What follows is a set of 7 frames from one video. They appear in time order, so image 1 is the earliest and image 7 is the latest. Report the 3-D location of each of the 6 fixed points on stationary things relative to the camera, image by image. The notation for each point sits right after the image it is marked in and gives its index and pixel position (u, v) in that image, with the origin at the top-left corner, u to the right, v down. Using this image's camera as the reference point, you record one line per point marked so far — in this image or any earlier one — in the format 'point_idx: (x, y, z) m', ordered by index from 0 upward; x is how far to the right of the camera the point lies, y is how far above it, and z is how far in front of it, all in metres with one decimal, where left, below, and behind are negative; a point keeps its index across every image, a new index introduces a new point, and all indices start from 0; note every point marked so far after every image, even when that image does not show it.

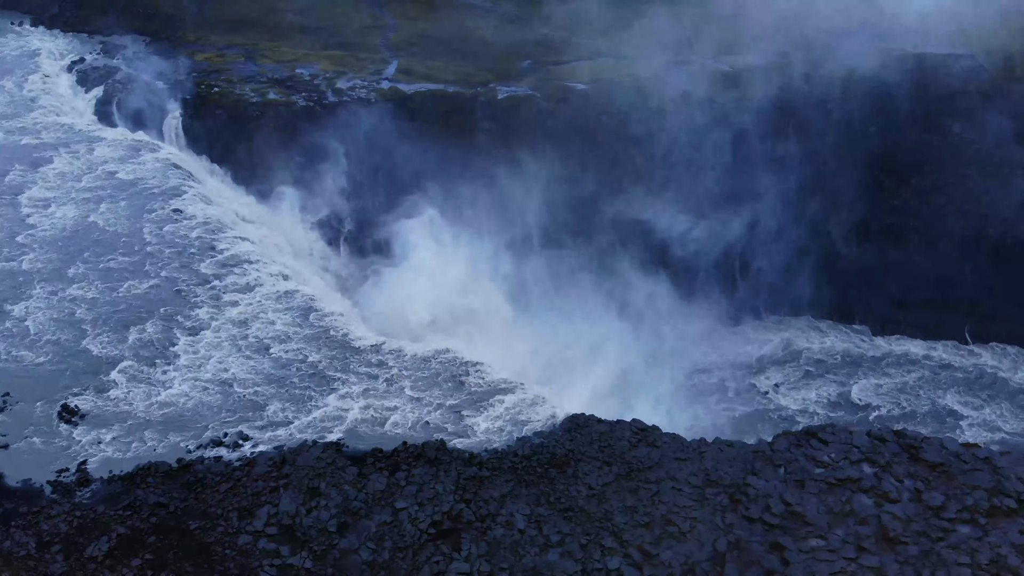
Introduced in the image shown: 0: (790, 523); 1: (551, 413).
0: (+4.3, -3.6, +15.1) m
1: (+0.7, -2.4, +18.5) m
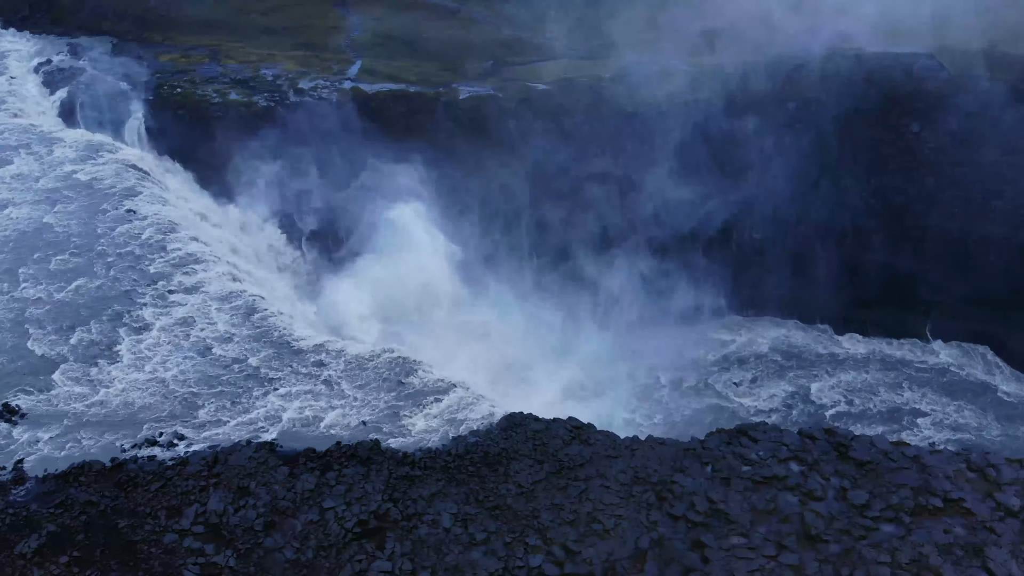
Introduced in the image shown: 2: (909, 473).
0: (+3.1, -3.6, +15.2) m
1: (-0.5, -2.4, +18.6) m
2: (+6.5, -3.0, +15.9) m
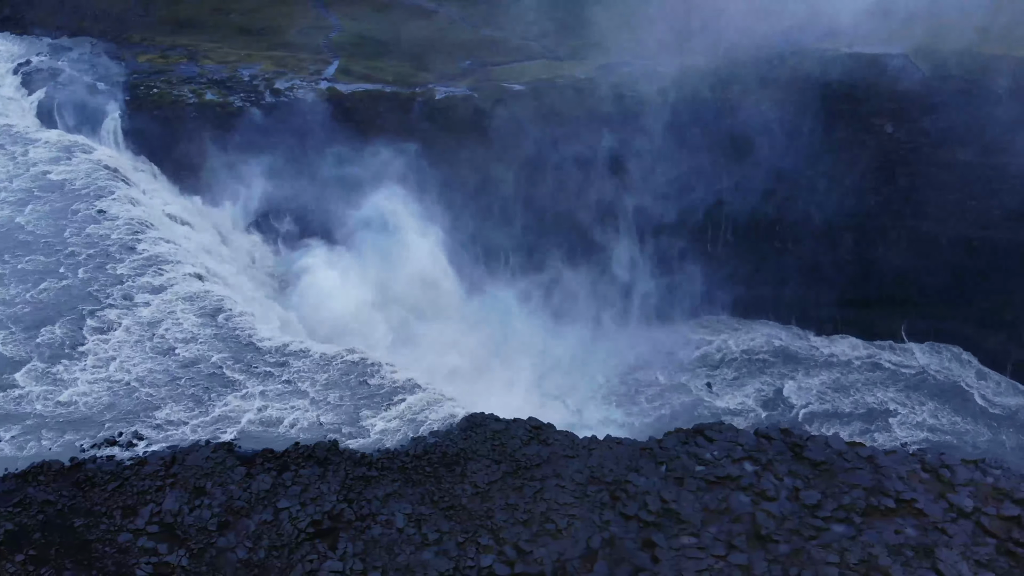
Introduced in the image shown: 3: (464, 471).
0: (+2.4, -3.6, +15.2) m
1: (-1.2, -2.4, +18.6) m
2: (+5.7, -3.0, +16.0) m
3: (-0.8, -3.1, +16.6) m
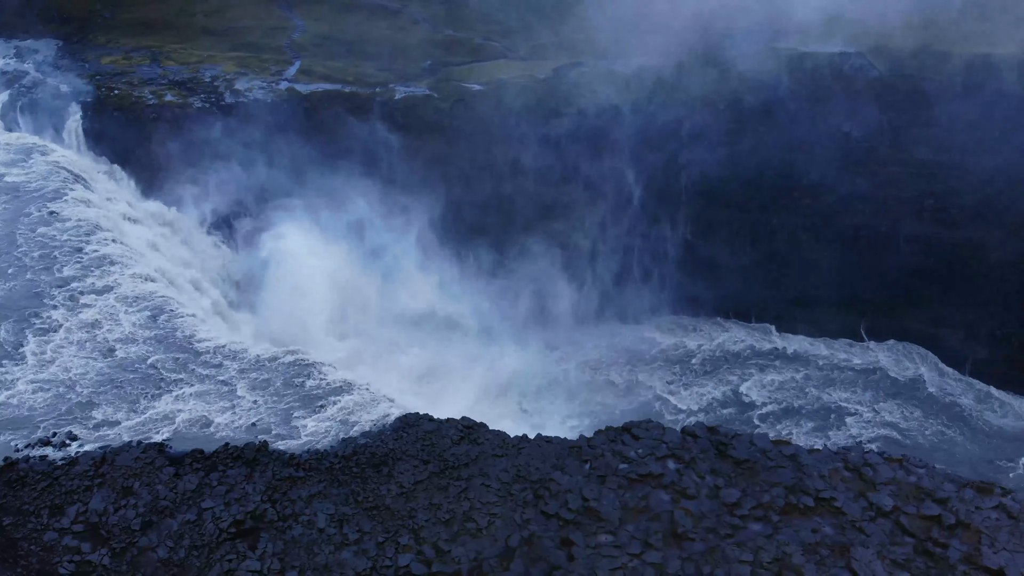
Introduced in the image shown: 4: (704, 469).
0: (+1.1, -3.6, +15.3) m
1: (-2.5, -2.4, +18.7) m
2: (+4.5, -3.0, +16.0) m
3: (-2.1, -3.2, +16.7) m
4: (+3.2, -3.0, +16.2) m
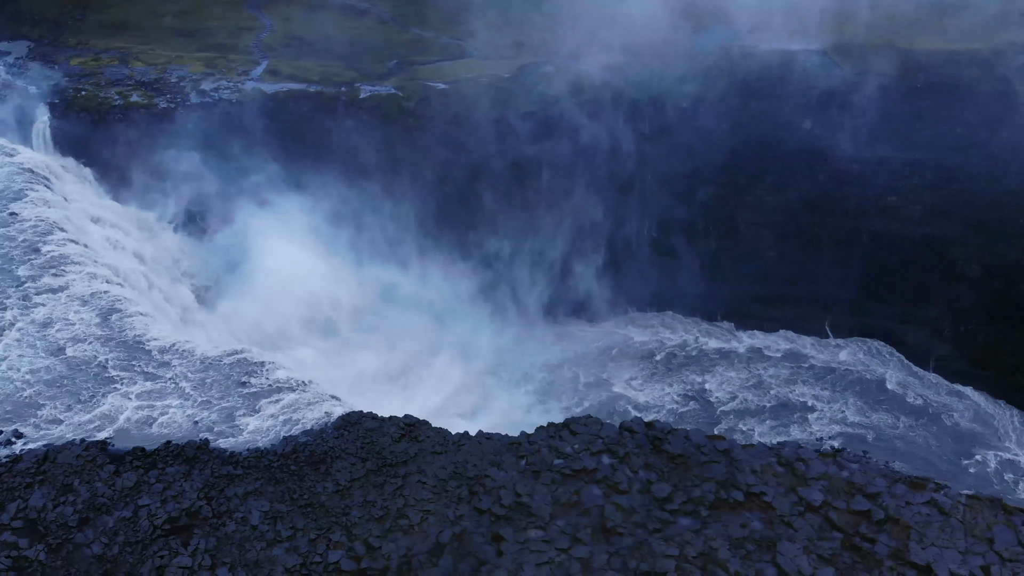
0: (0.0, -3.6, +15.4) m
1: (-3.5, -2.4, +18.9) m
2: (+3.4, -3.0, +16.1) m
3: (-3.2, -3.1, +16.8) m
4: (+2.1, -3.0, +16.3) m
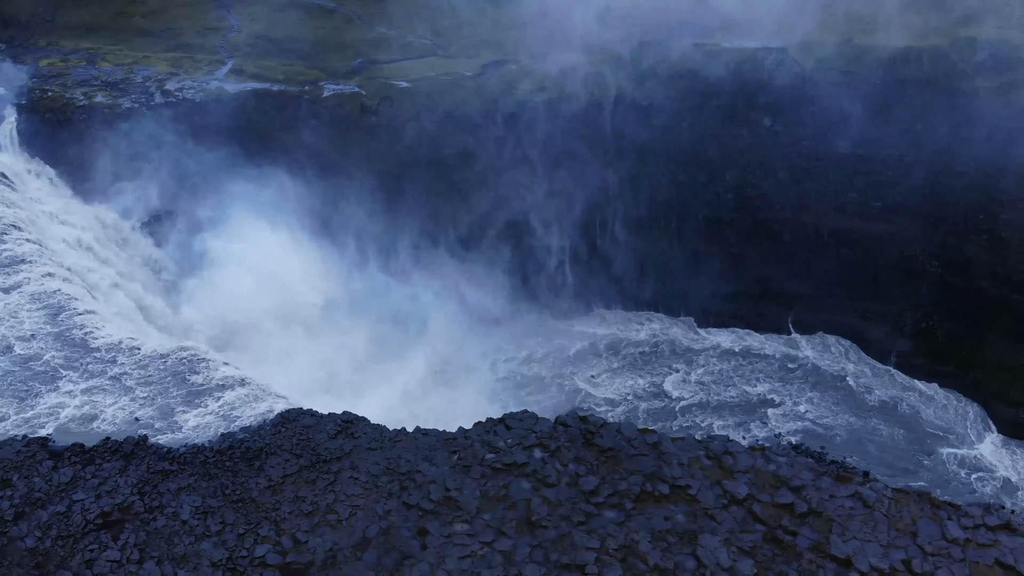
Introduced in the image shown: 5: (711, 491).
0: (-1.1, -3.5, +15.6) m
1: (-4.7, -2.3, +19.1) m
2: (+2.2, -2.9, +16.3) m
3: (-4.3, -3.1, +17.0) m
4: (+1.0, -2.9, +16.5) m
5: (+3.2, -3.3, +15.8) m
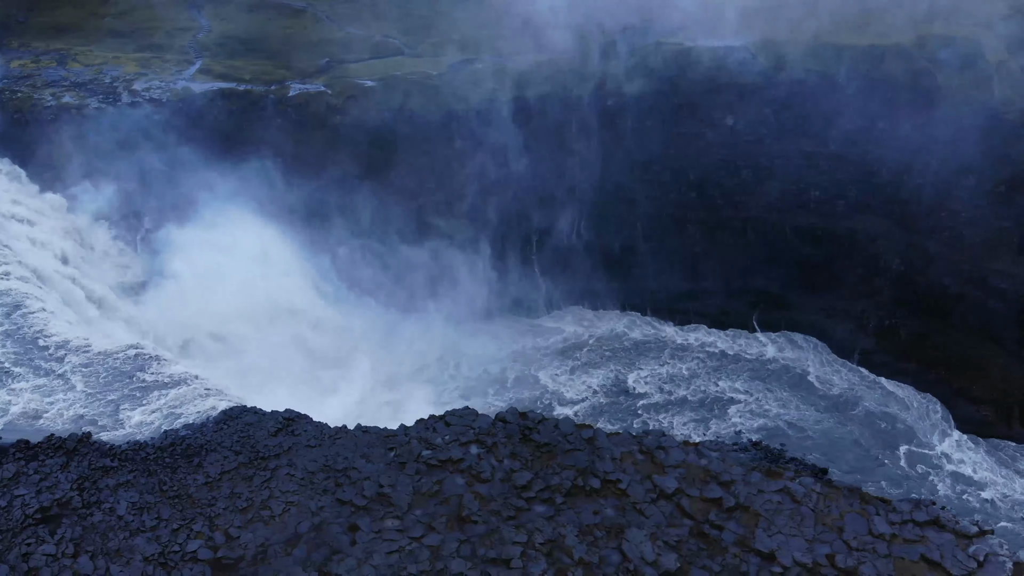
0: (-2.2, -3.5, +15.8) m
1: (-5.8, -2.3, +19.3) m
2: (+1.1, -2.9, +16.5) m
3: (-5.4, -3.1, +17.3) m
4: (-0.1, -2.9, +16.7) m
5: (+2.1, -3.2, +15.9) m
